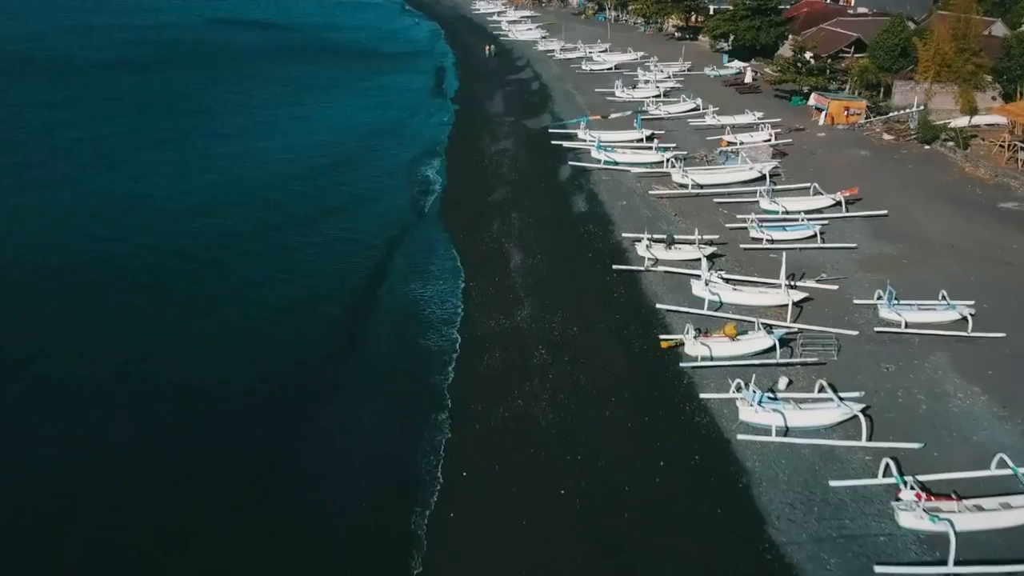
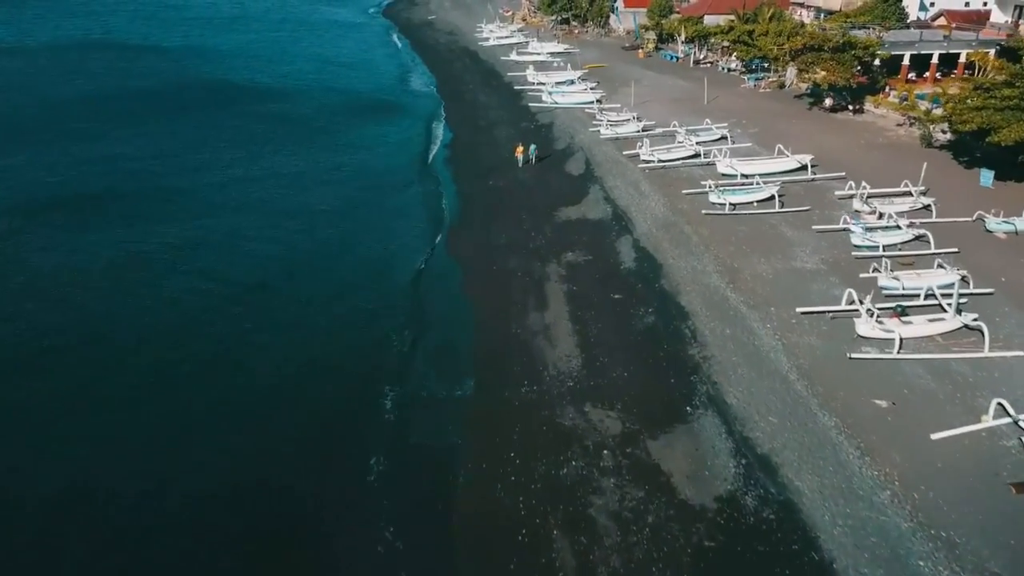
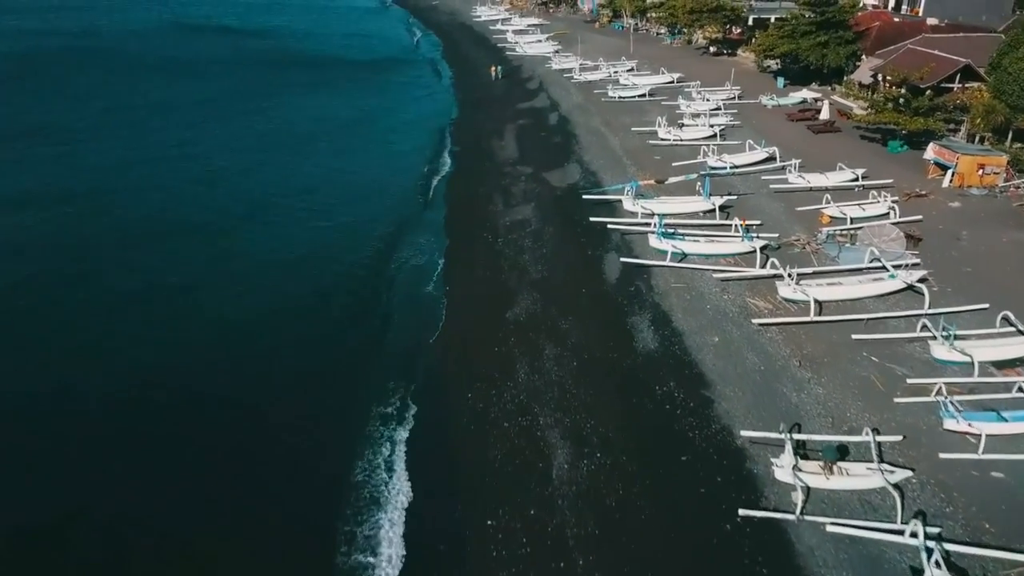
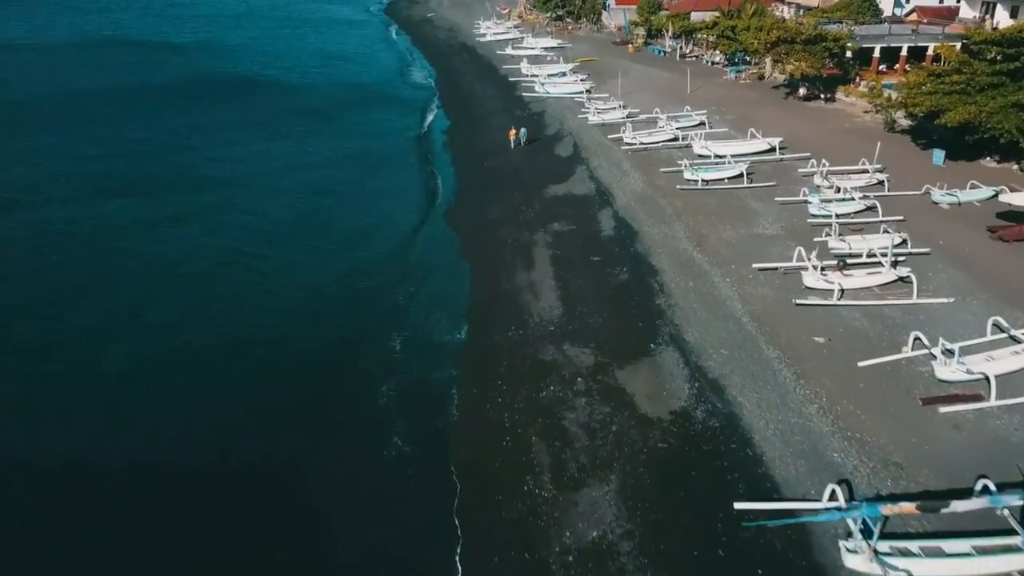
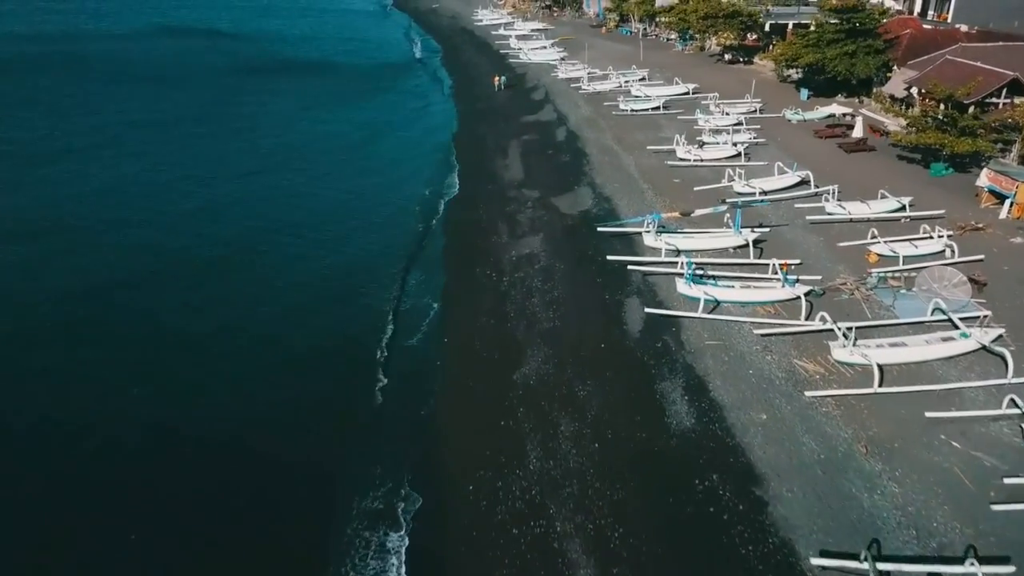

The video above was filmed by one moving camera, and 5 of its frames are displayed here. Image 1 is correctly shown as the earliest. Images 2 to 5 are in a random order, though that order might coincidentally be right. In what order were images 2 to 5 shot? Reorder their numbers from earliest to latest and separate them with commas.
3, 5, 4, 2
